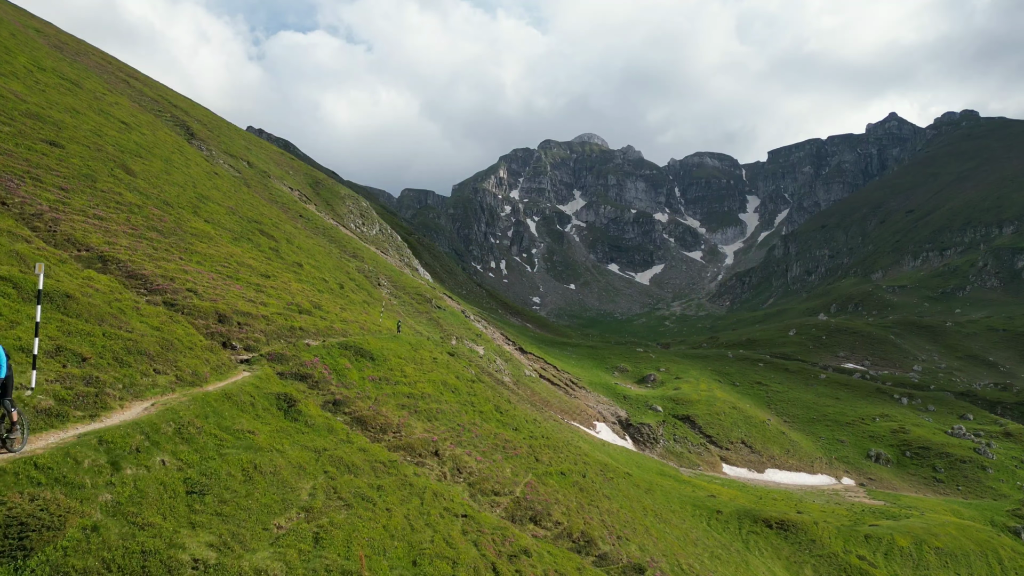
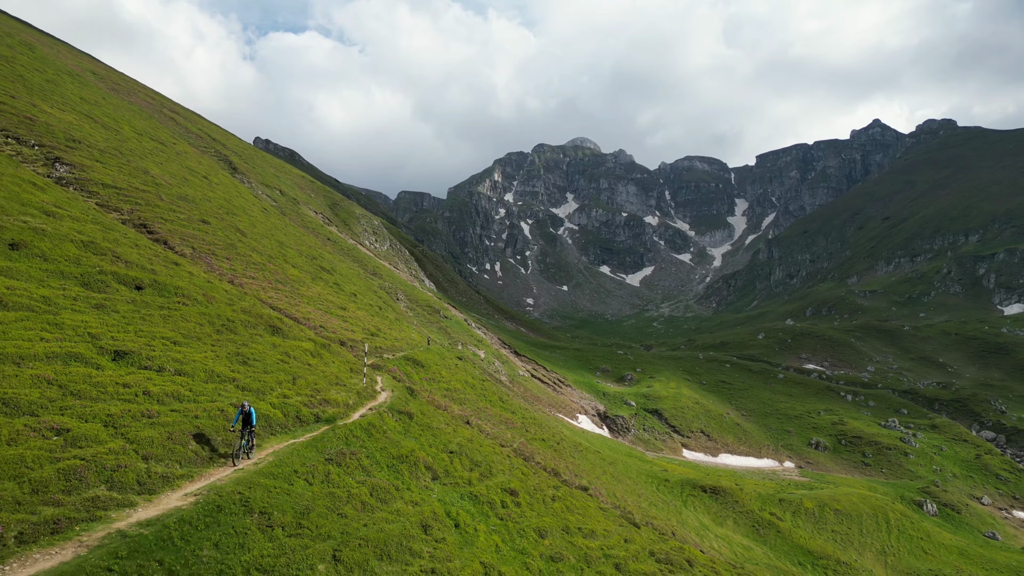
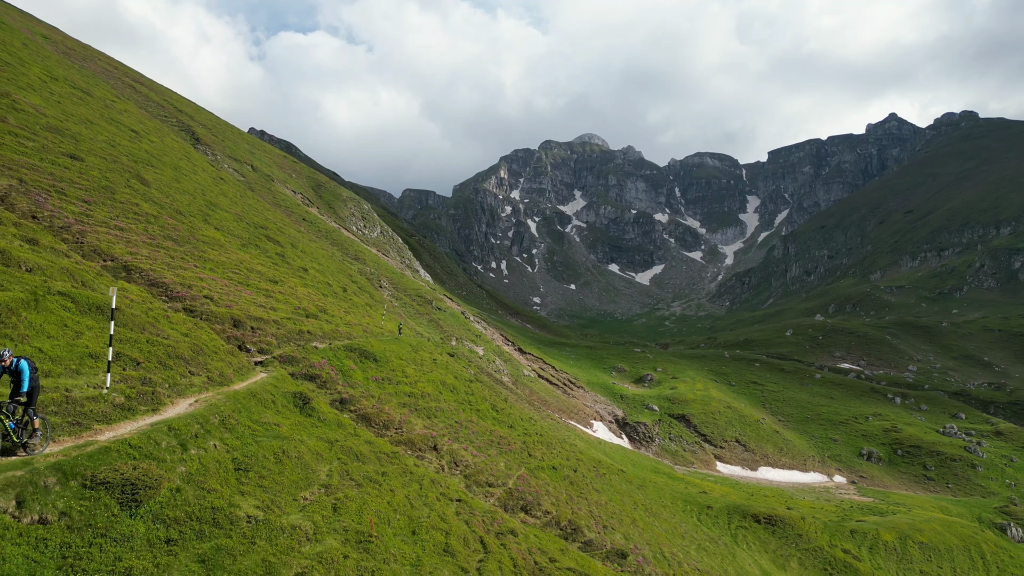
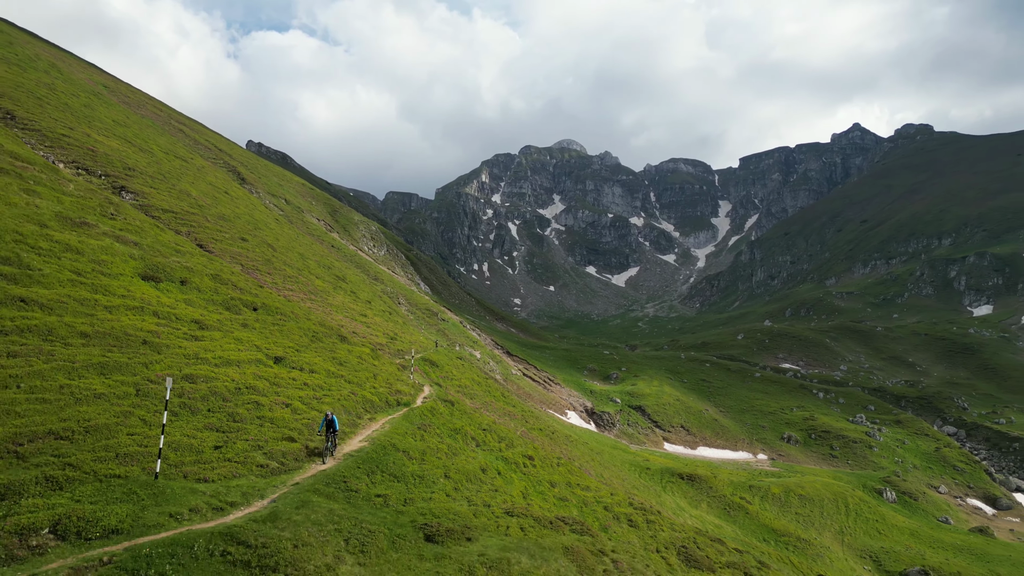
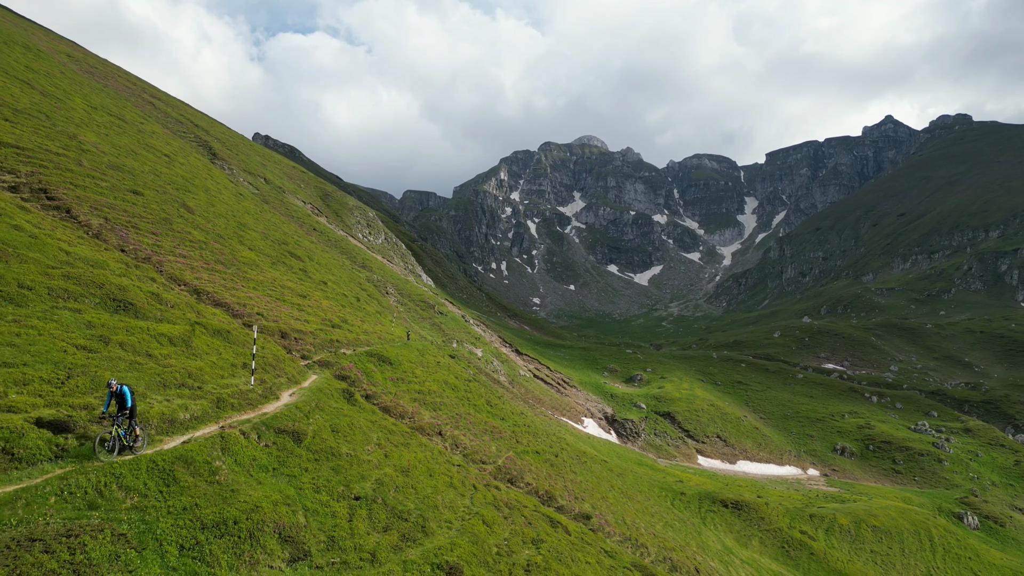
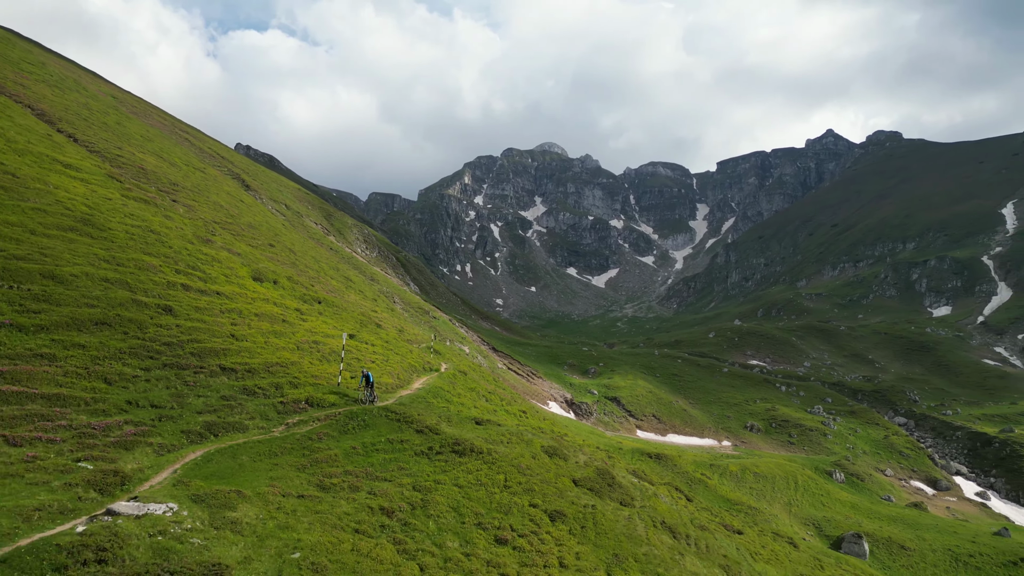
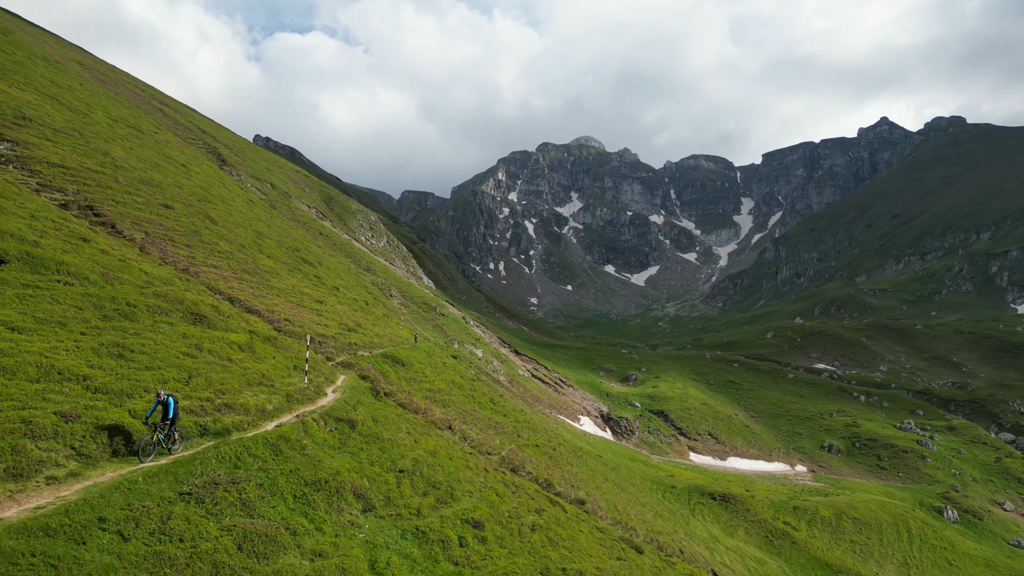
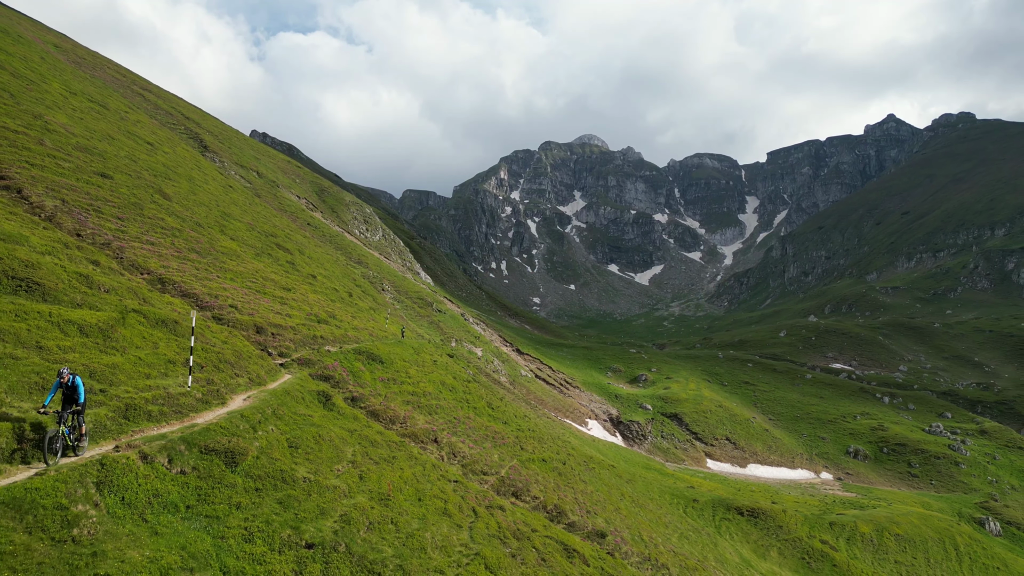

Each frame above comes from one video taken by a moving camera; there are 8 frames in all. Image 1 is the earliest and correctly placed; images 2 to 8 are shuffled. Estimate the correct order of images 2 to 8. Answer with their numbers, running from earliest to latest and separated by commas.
3, 8, 5, 7, 2, 4, 6
